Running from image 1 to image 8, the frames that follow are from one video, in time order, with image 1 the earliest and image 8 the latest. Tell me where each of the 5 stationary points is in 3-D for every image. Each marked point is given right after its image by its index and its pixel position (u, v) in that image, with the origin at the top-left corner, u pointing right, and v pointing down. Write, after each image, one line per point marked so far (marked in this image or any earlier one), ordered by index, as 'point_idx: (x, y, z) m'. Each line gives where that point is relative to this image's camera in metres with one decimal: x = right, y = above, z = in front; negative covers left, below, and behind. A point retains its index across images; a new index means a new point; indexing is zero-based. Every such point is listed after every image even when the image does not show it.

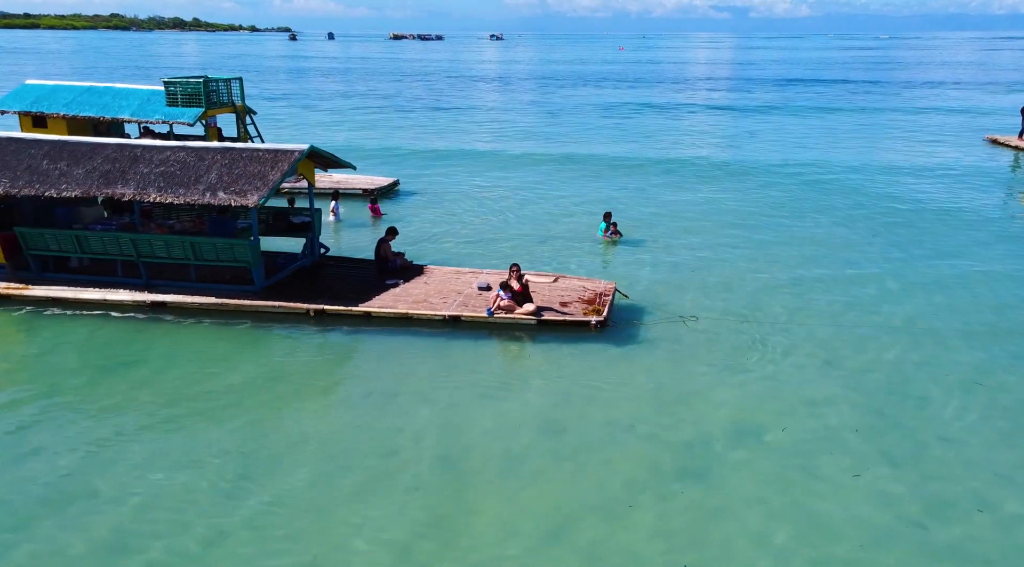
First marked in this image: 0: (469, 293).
0: (-0.7, -0.2, +16.8) m
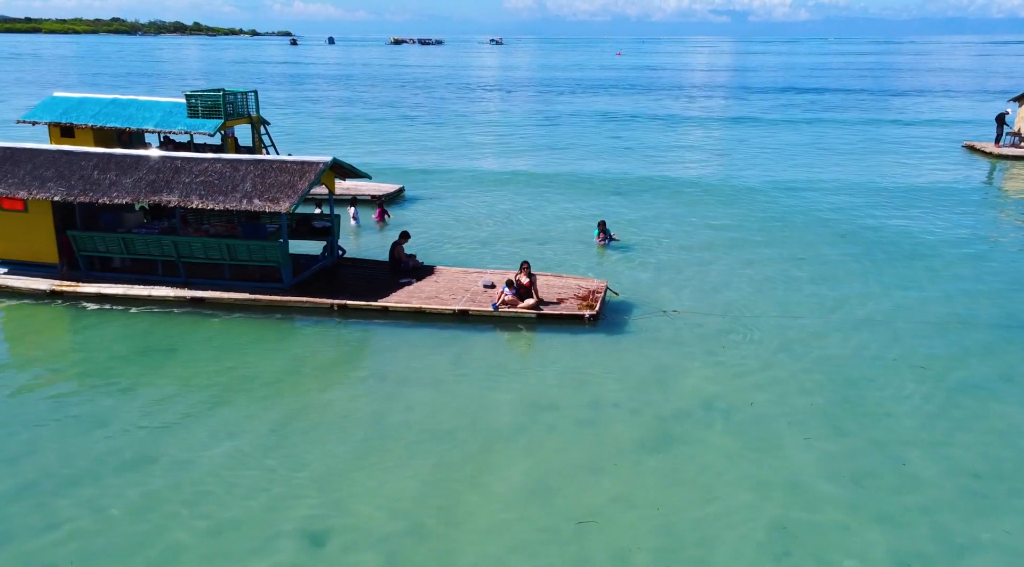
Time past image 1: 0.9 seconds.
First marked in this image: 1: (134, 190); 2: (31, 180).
0: (-0.7, -0.1, +18.6) m
1: (-7.7, +1.9, +17.4) m
2: (-10.1, +2.2, +17.7) m
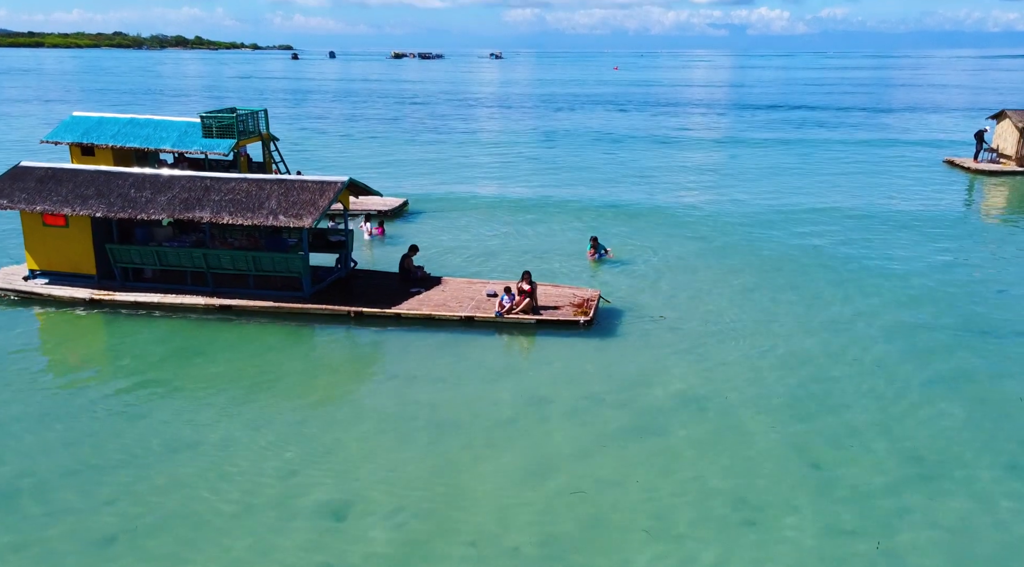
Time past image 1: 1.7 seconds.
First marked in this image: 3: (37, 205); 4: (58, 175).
0: (-0.7, -0.3, +20.3) m
1: (-7.7, +1.7, +19.1) m
2: (-10.1, +1.9, +19.4) m
3: (-10.8, +1.8, +19.4) m
4: (-10.7, +2.6, +20.0) m
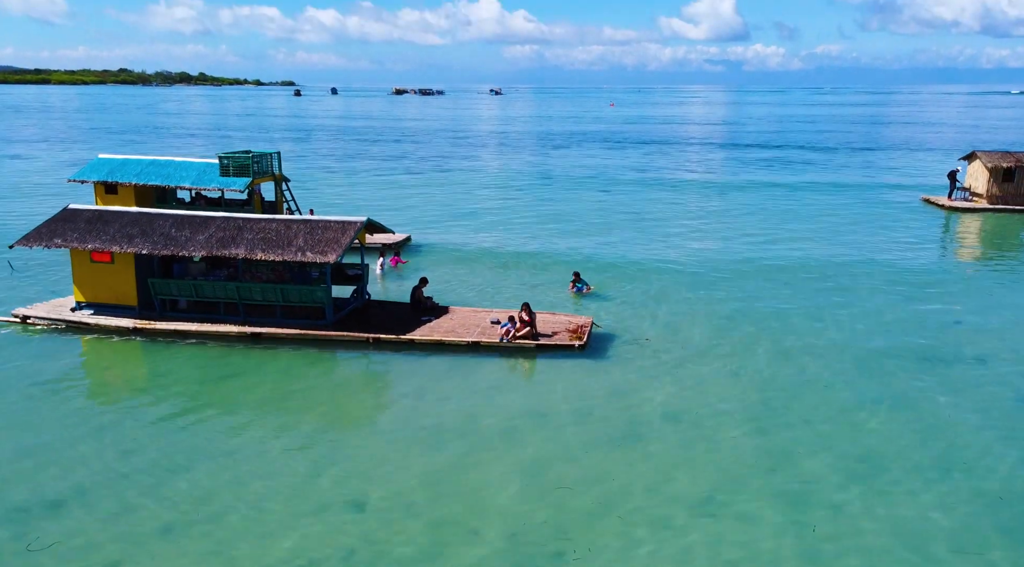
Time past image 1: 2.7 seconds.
0: (-0.7, -1.1, +22.5) m
1: (-7.7, +1.0, +21.4) m
2: (-10.1, +1.2, +21.7) m
3: (-10.8, +1.0, +21.6) m
4: (-10.7, +1.8, +22.3) m
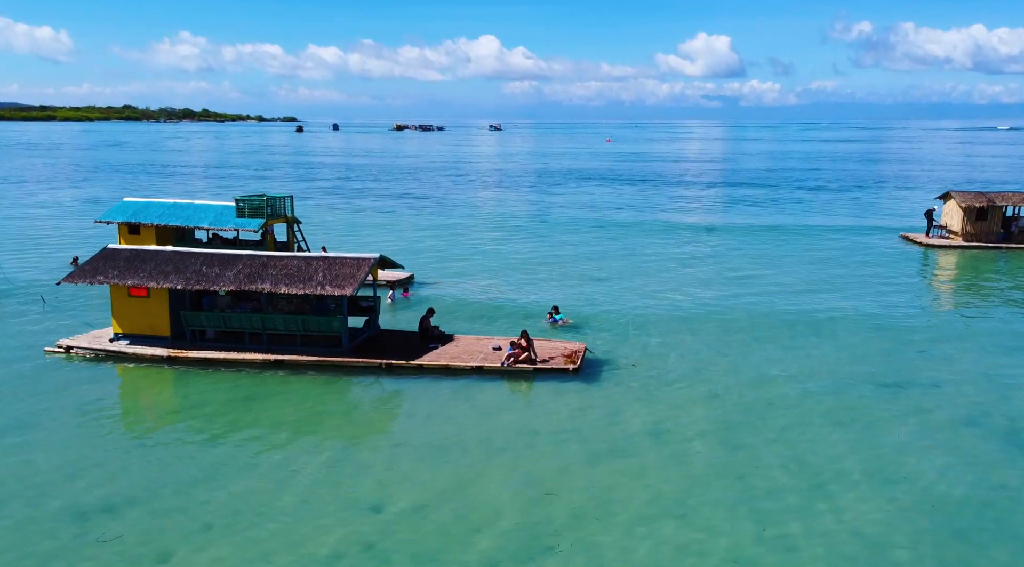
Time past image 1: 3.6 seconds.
0: (-0.7, -2.0, +24.6) m
1: (-7.7, +0.1, +23.6) m
2: (-10.1, +0.3, +23.9) m
3: (-10.8, +0.1, +23.8) m
4: (-10.7, +0.9, +24.5) m
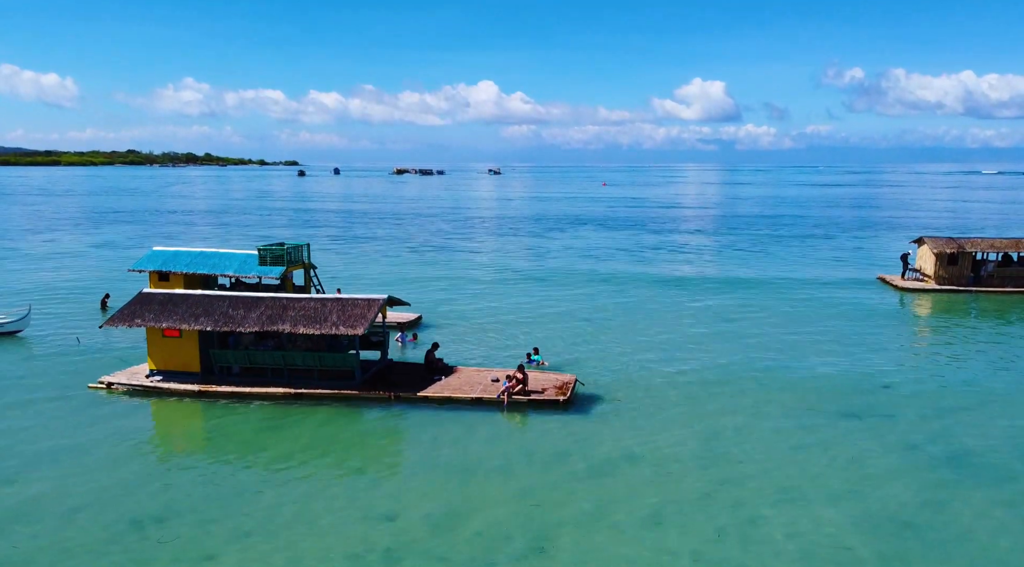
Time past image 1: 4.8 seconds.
0: (-0.8, -3.3, +27.0) m
1: (-7.8, -1.1, +26.1) m
2: (-10.2, -0.9, +26.4) m
3: (-10.9, -1.1, +26.3) m
4: (-10.8, -0.4, +27.1) m
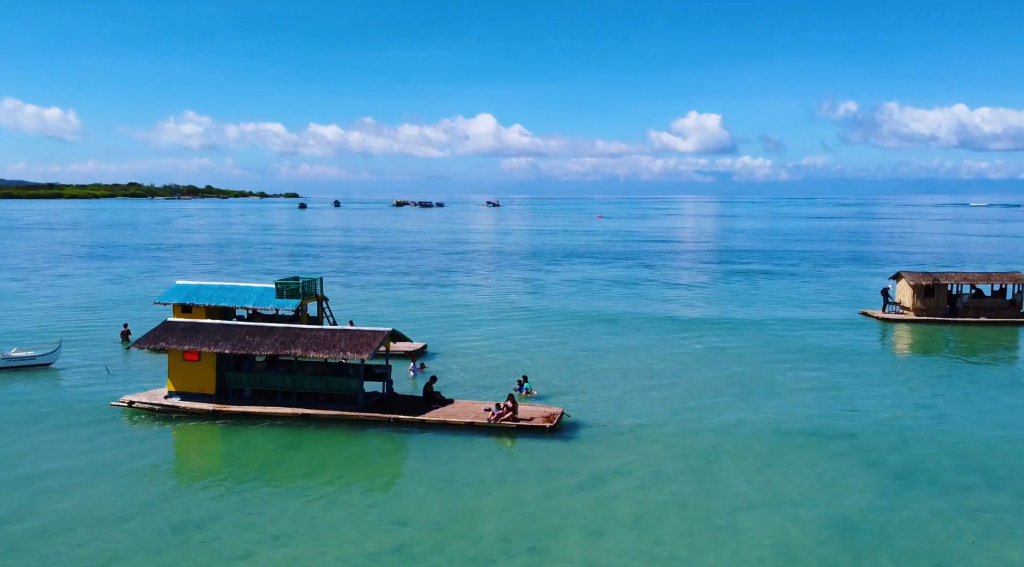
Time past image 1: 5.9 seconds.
0: (-1.0, -4.4, +28.9) m
1: (-8.1, -2.2, +28.0) m
2: (-10.4, -2.1, +28.4) m
3: (-11.1, -2.2, +28.3) m
4: (-11.0, -1.5, +29.0) m
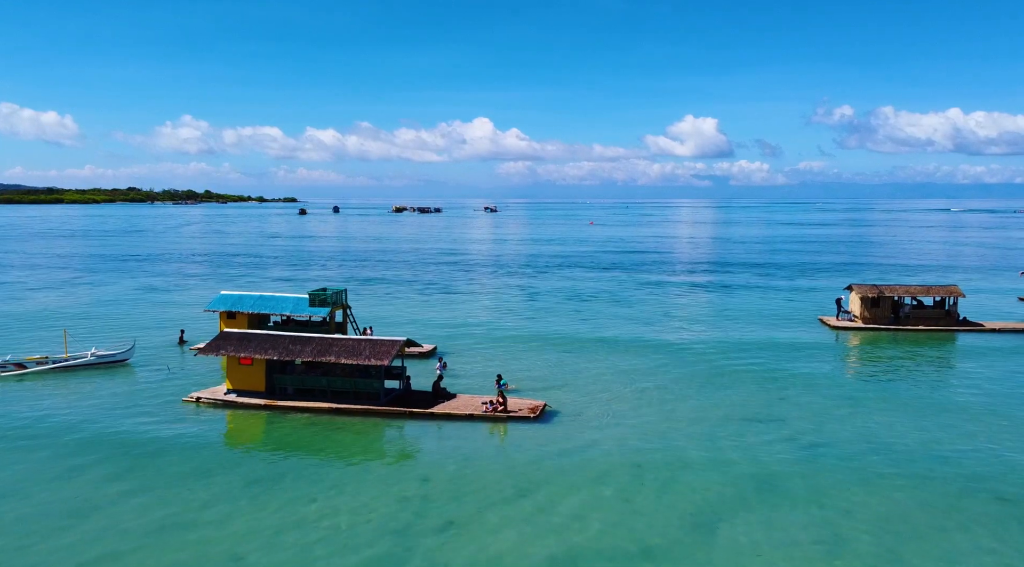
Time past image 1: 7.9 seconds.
0: (-1.4, -5.1, +34.9) m
1: (-8.4, -2.9, +34.0) m
2: (-10.8, -2.7, +34.4) m
3: (-11.5, -2.9, +34.3) m
4: (-11.4, -2.2, +35.0) m
